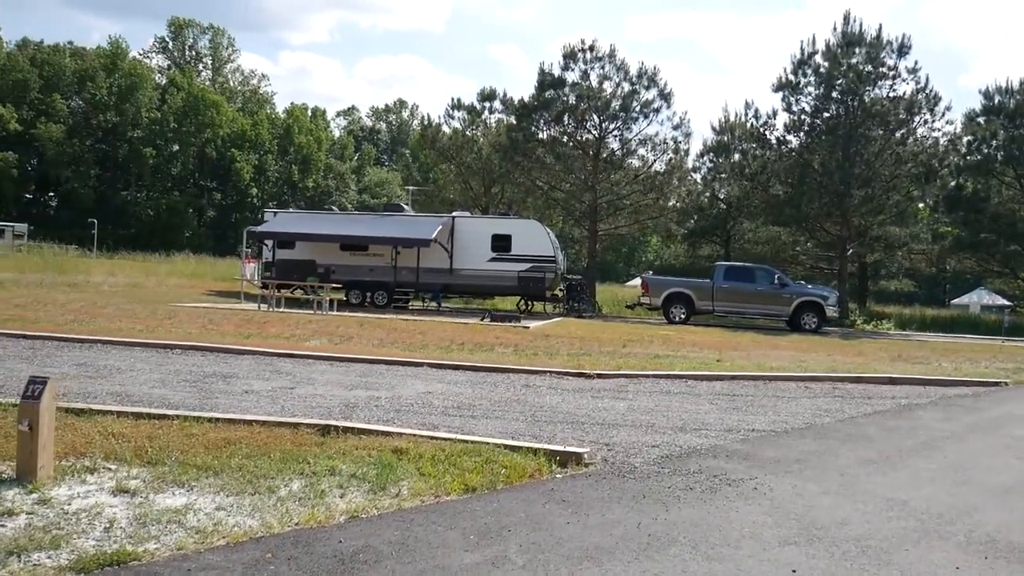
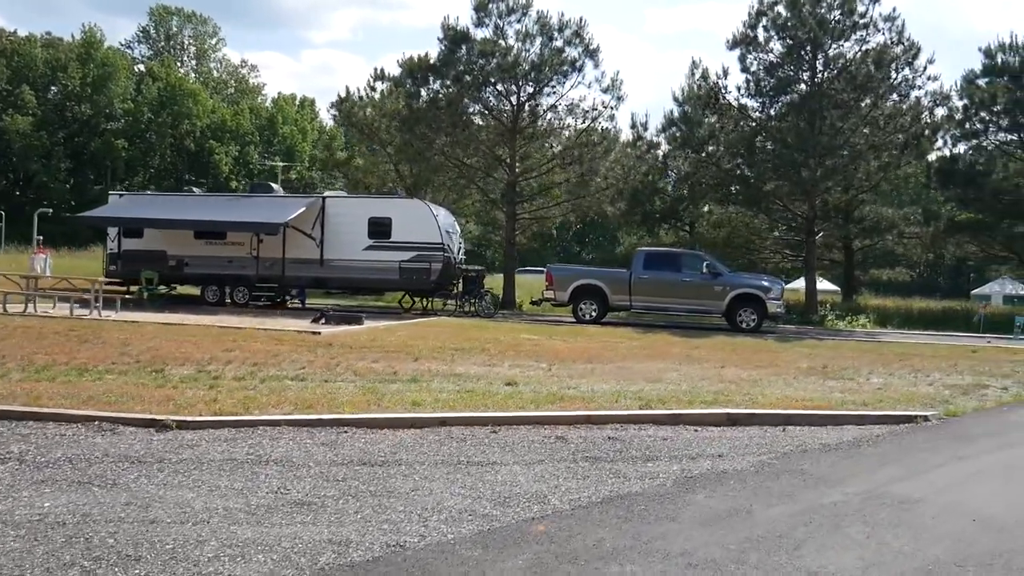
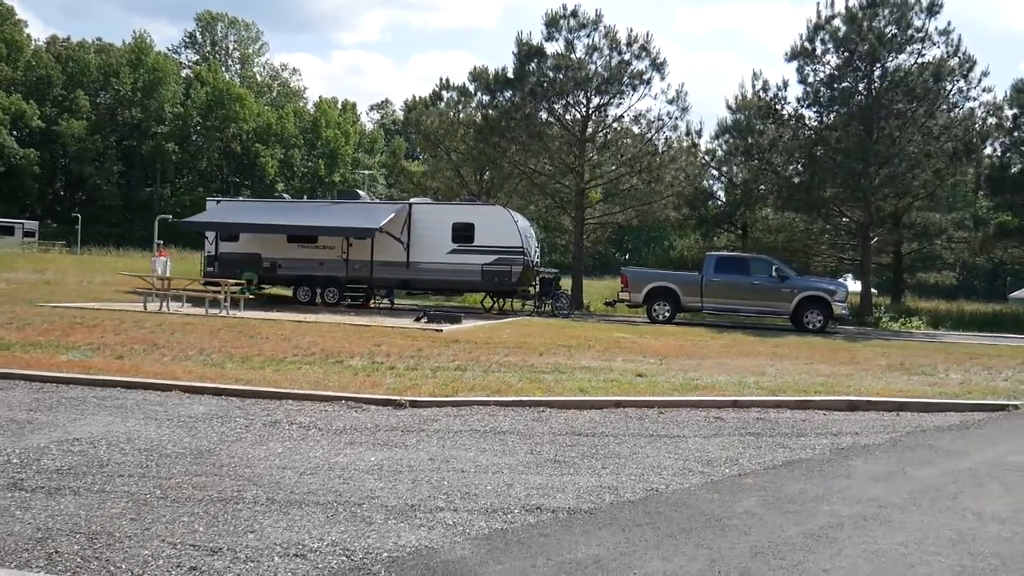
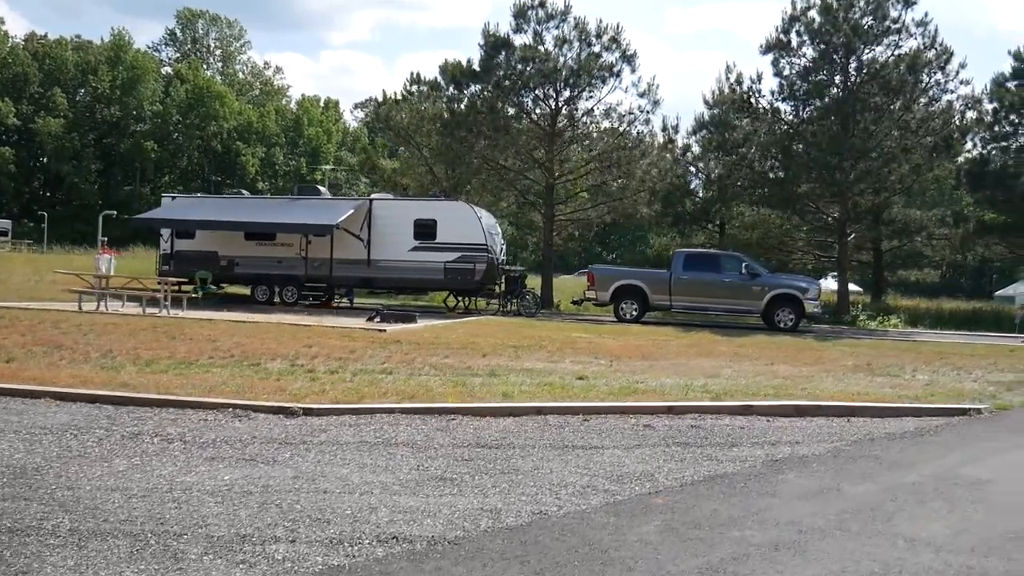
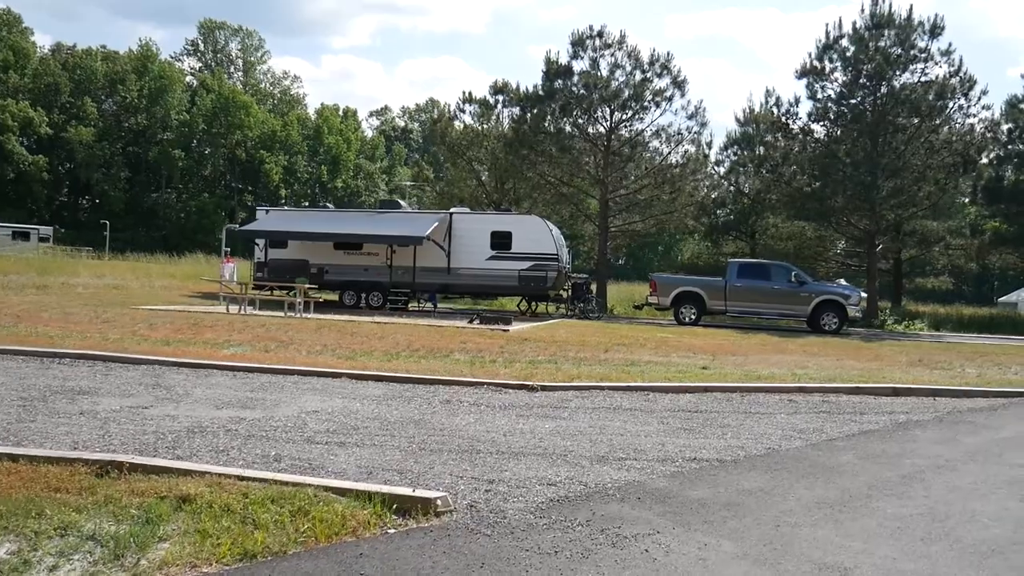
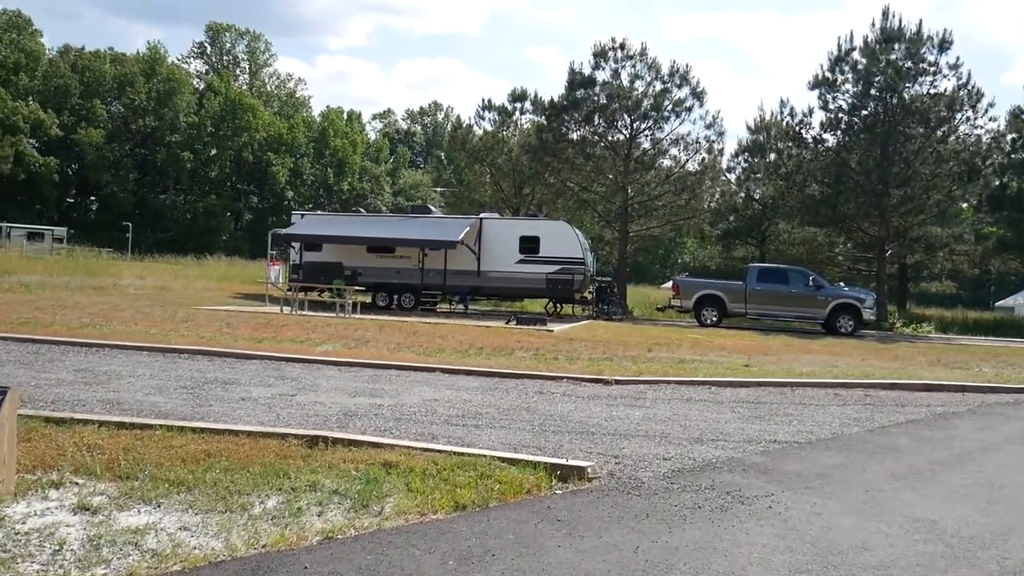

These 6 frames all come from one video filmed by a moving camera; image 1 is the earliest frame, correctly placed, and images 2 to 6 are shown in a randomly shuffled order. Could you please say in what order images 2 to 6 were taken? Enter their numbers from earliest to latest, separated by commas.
6, 5, 3, 4, 2
